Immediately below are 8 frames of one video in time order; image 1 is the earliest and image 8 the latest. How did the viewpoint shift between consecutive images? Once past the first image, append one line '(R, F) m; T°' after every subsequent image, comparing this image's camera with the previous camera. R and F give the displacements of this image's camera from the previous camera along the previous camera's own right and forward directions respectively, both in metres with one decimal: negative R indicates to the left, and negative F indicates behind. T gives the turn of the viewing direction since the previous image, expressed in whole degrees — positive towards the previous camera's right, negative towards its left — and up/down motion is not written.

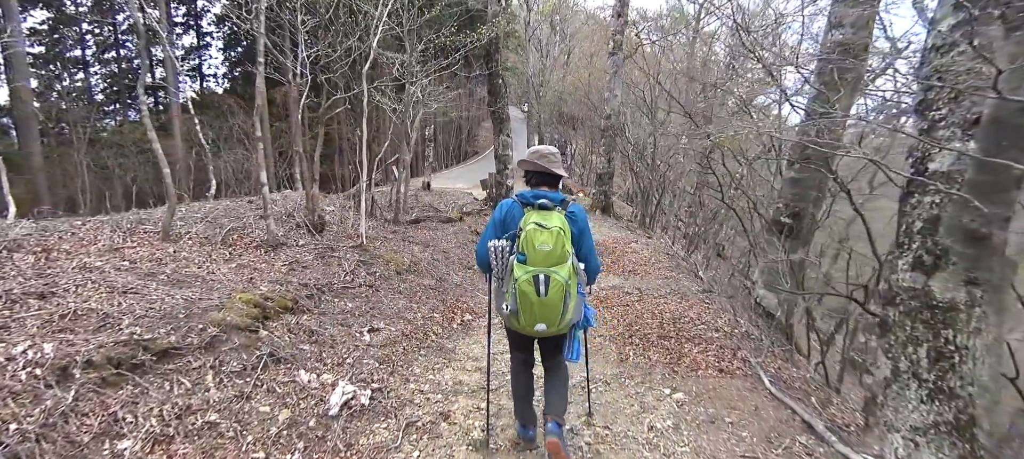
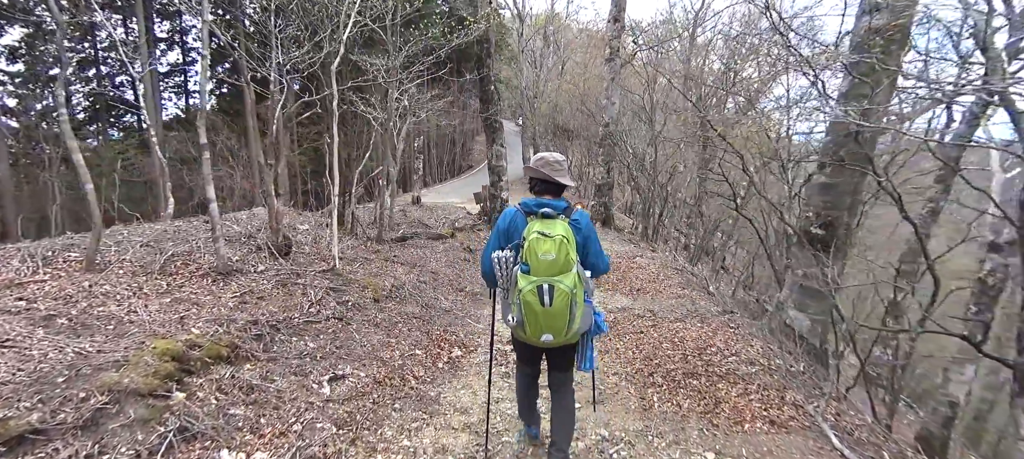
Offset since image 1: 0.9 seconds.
(0.0, +0.7) m; +1°
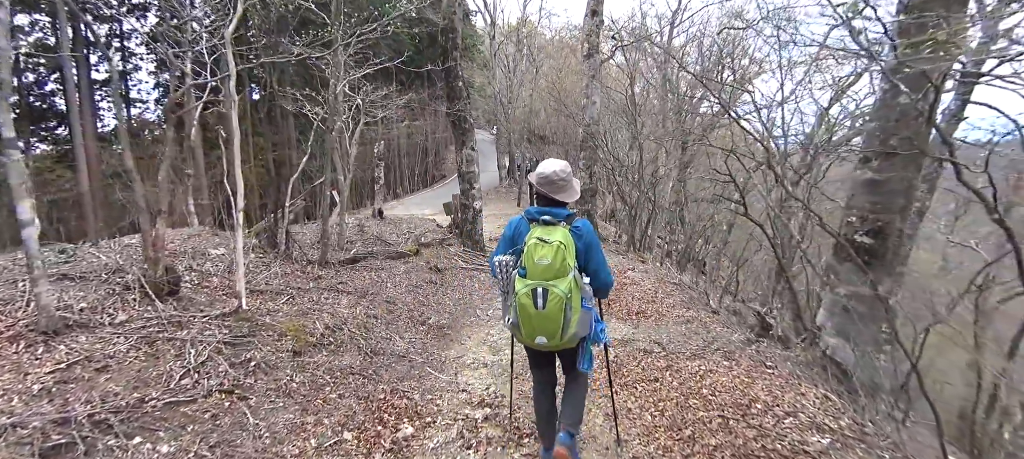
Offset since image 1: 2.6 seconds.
(+0.1, +1.1) m; +3°
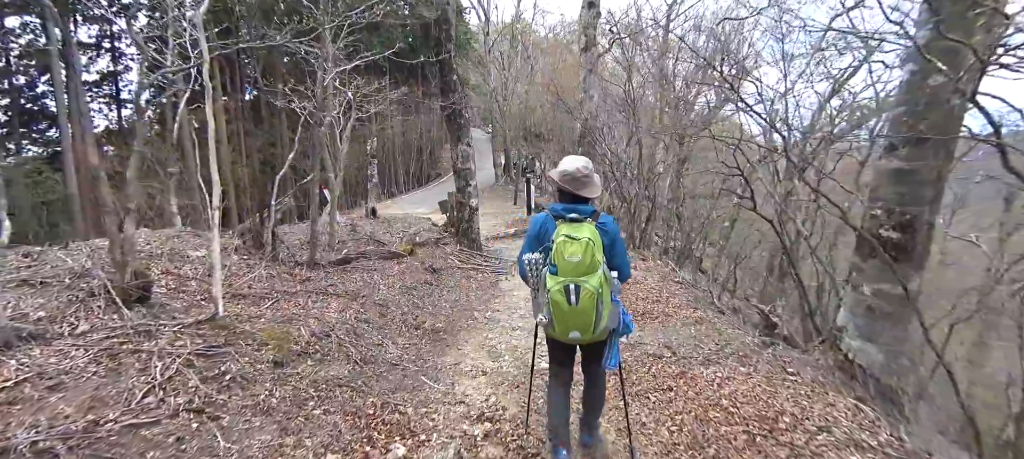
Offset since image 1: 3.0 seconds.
(0.0, +0.3) m; +1°
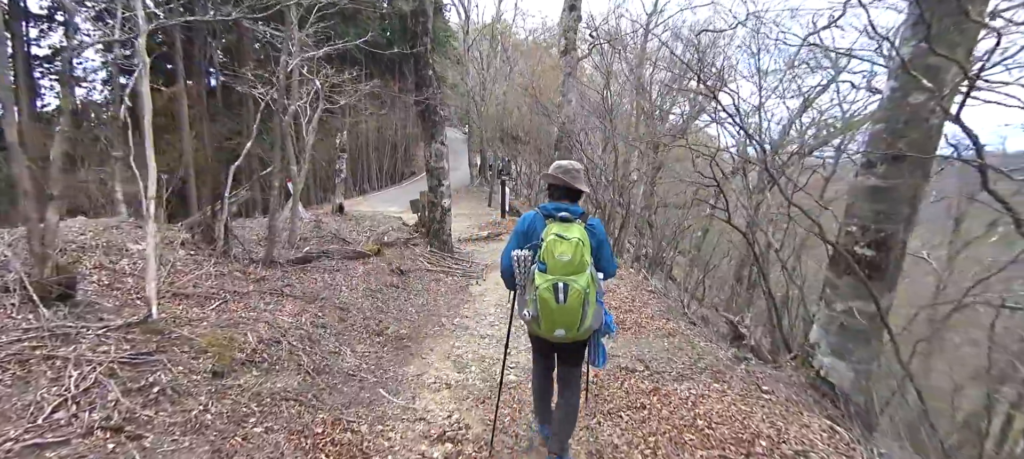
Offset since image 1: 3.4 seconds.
(0.0, +0.2) m; +3°
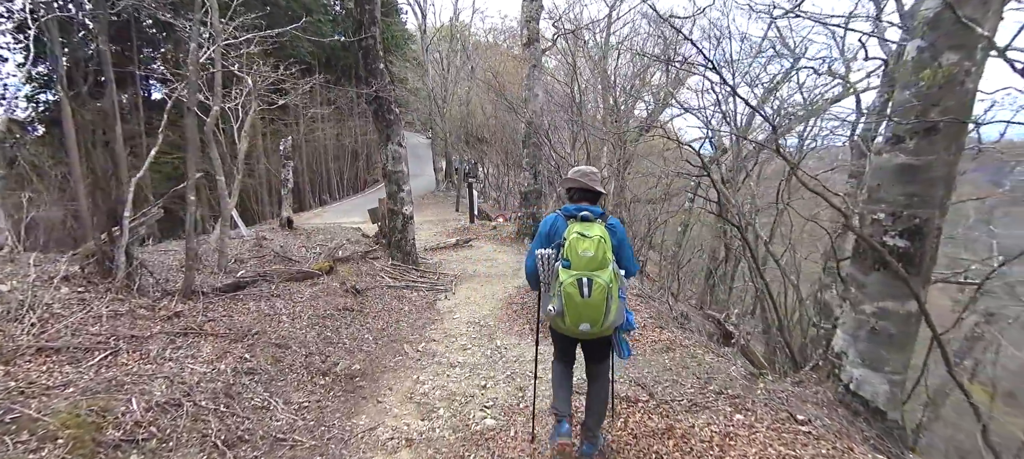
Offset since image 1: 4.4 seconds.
(0.0, +0.7) m; +4°
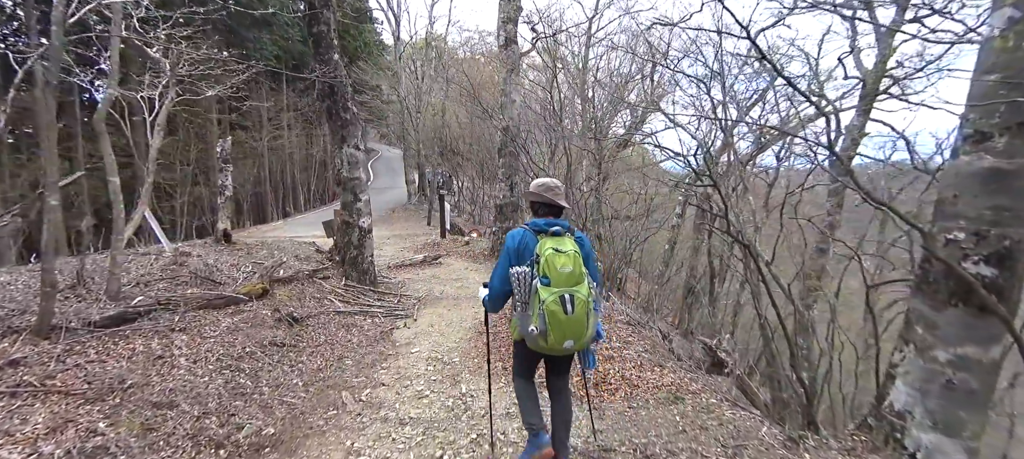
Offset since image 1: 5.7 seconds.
(+0.1, +0.9) m; +3°
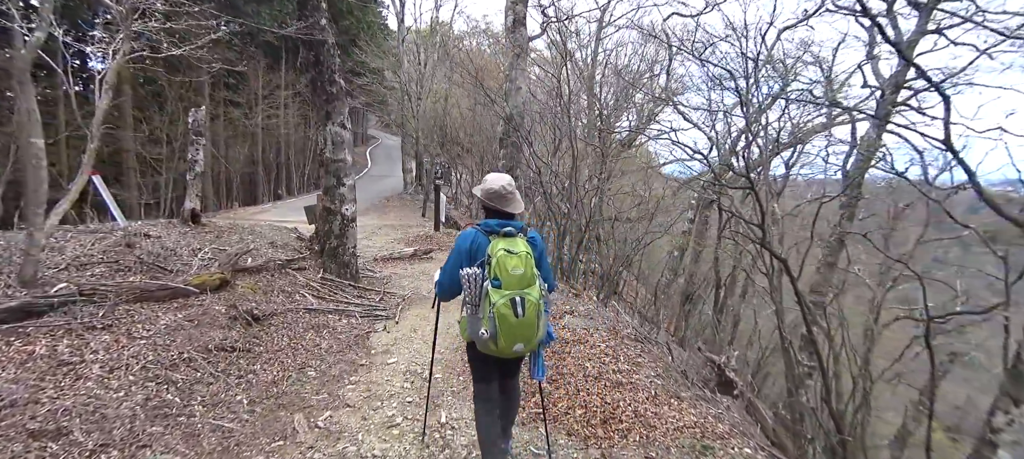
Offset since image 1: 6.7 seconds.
(0.0, +0.6) m; 0°
